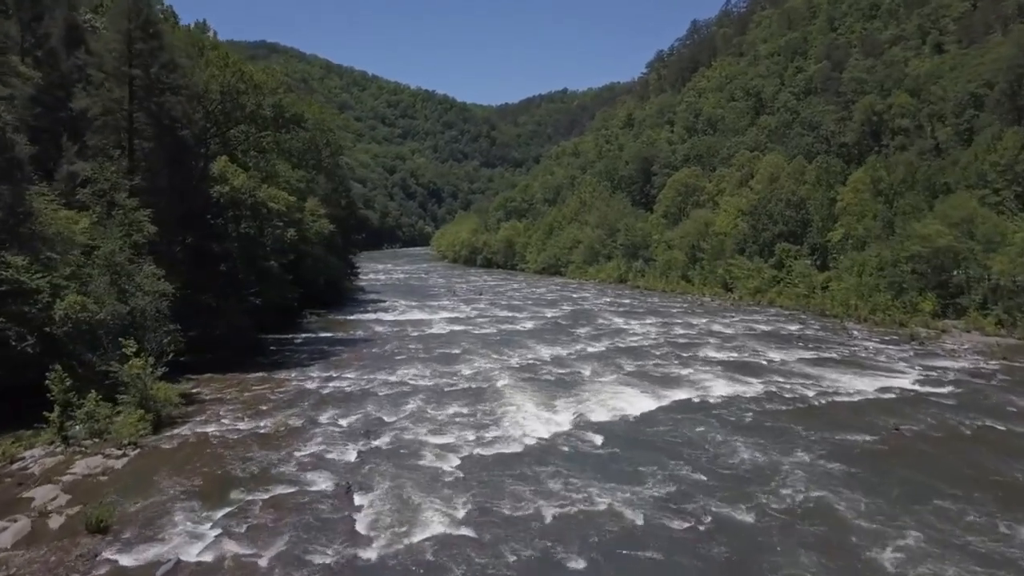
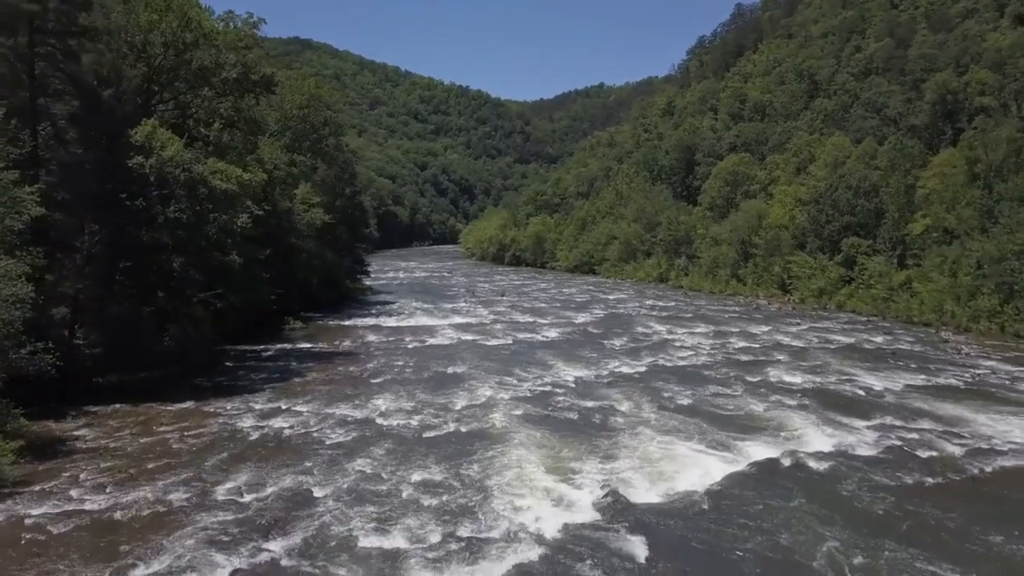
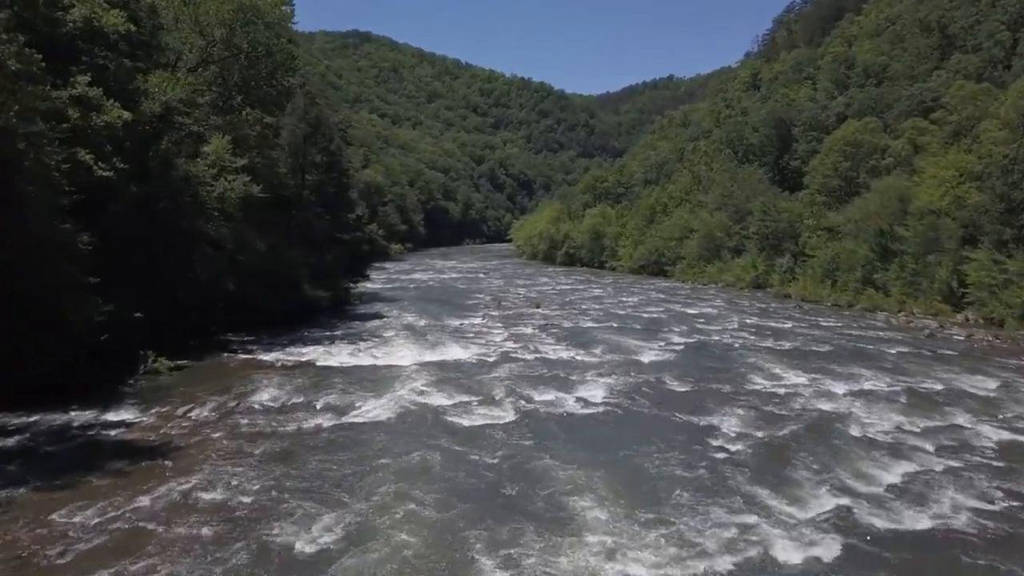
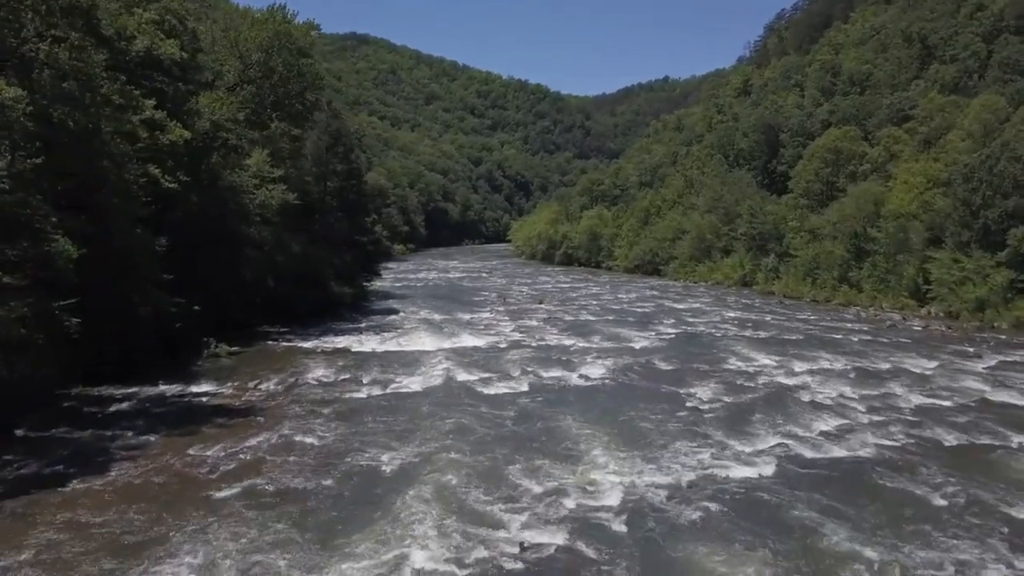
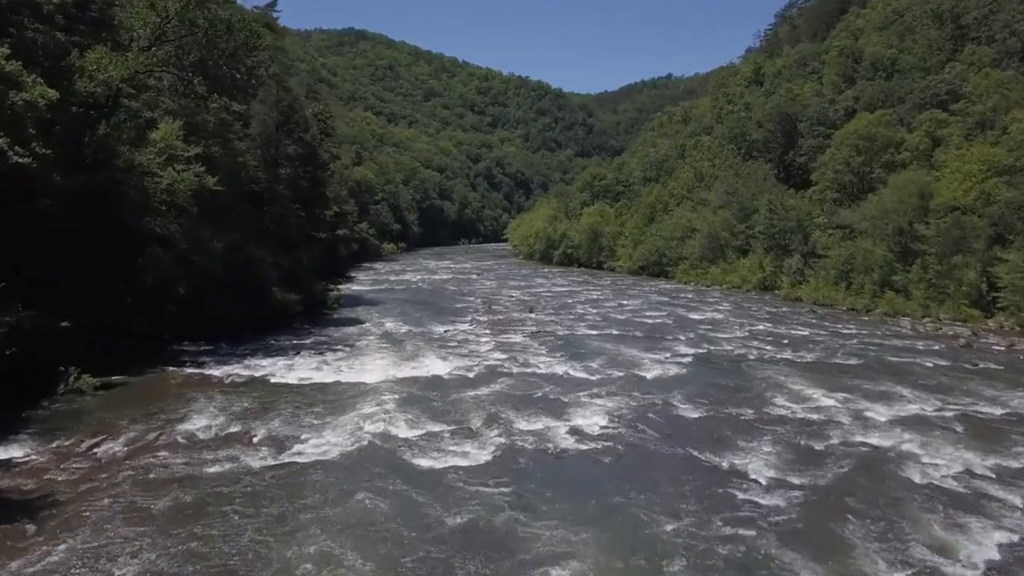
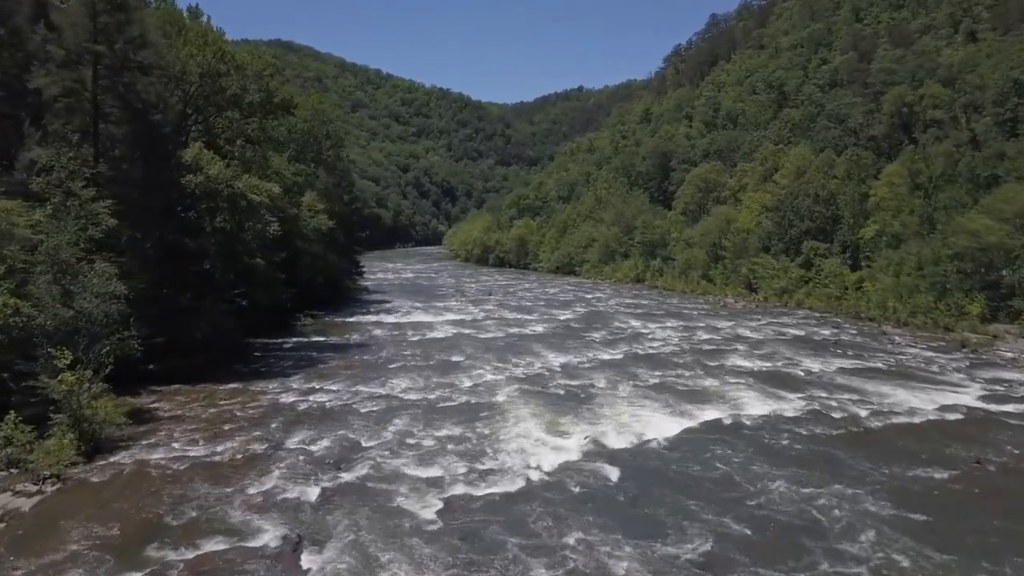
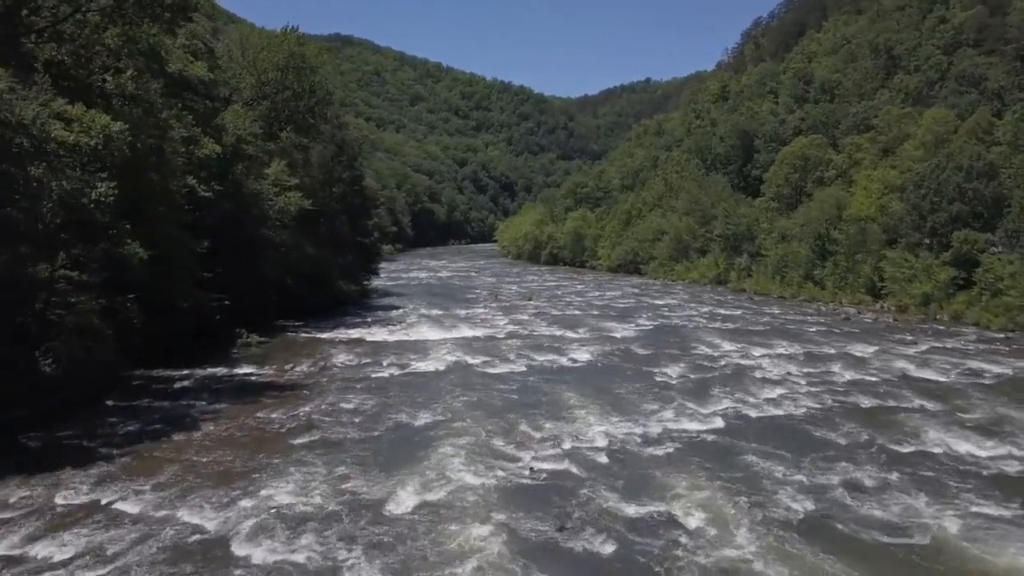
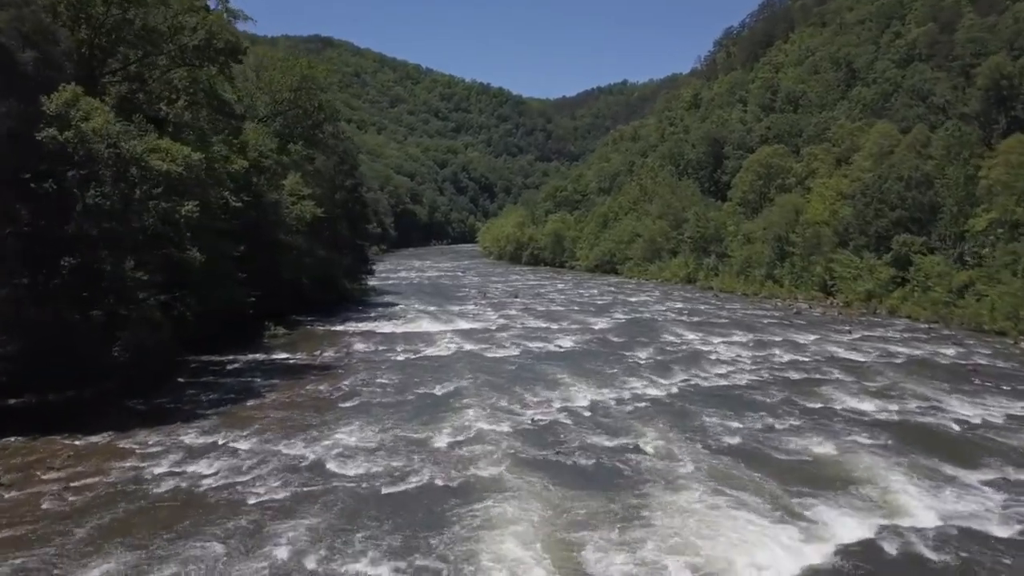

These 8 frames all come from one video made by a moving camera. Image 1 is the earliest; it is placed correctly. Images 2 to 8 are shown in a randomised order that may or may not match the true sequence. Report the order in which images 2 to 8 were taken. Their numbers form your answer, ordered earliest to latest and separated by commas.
6, 2, 8, 7, 4, 3, 5
